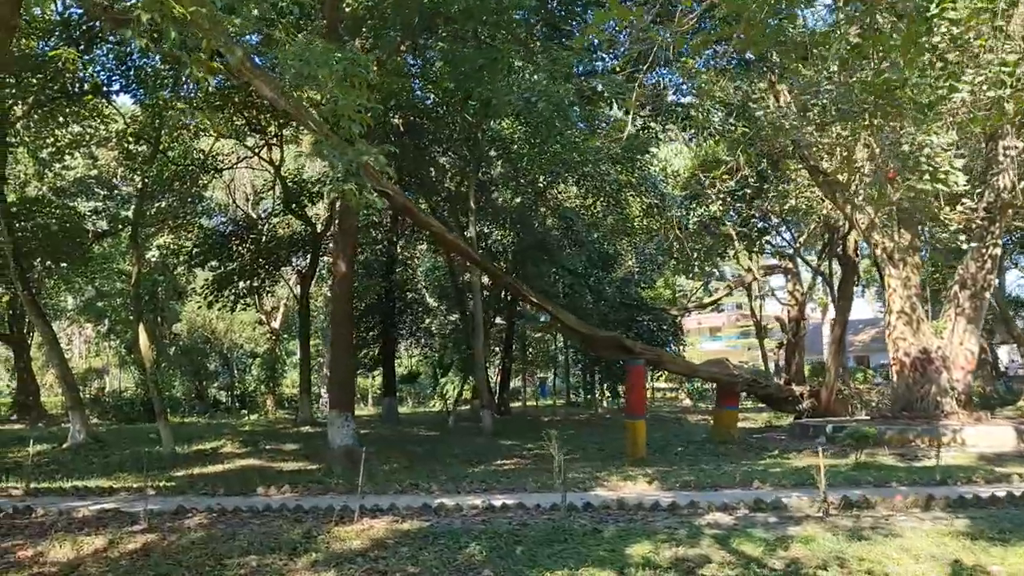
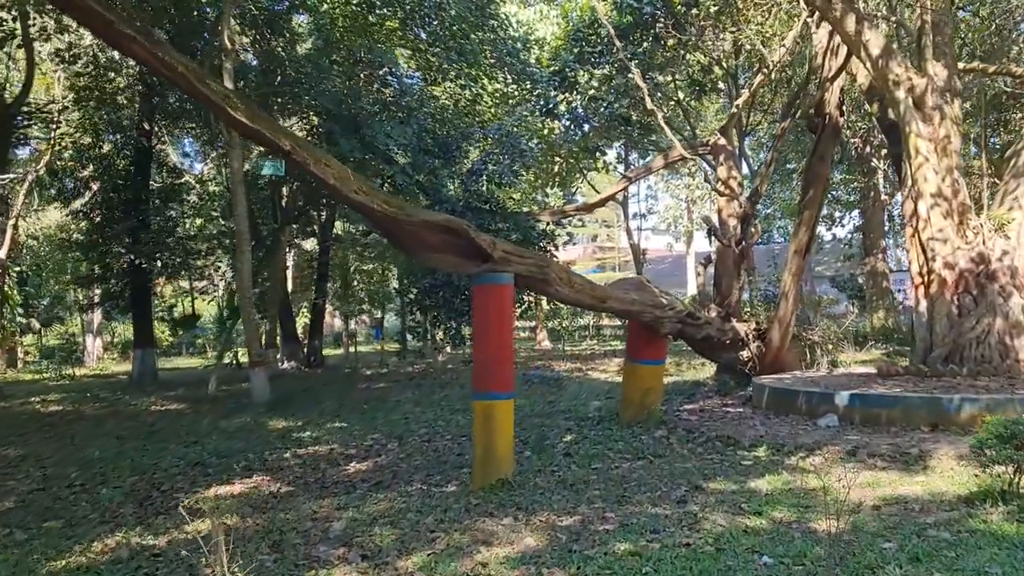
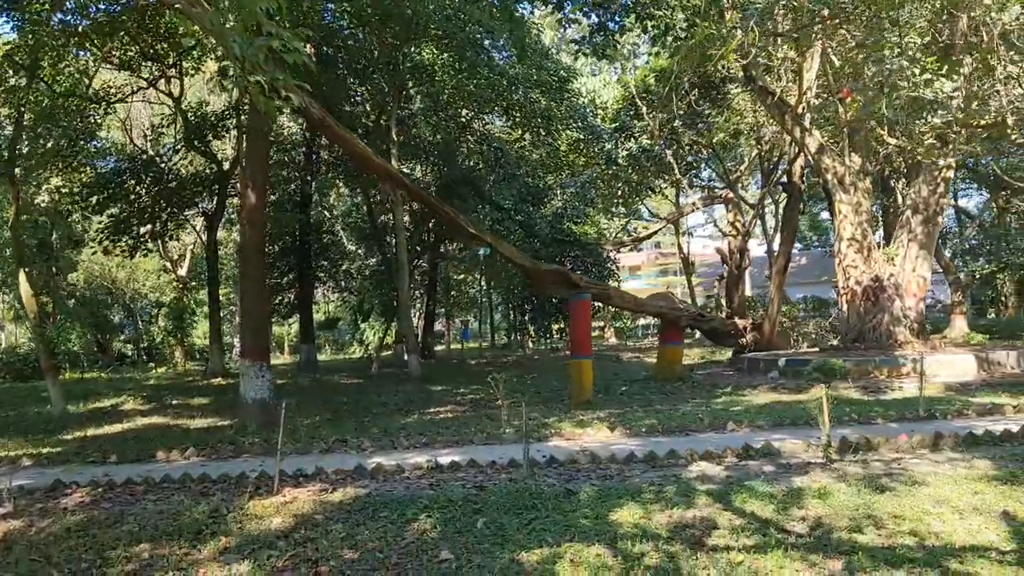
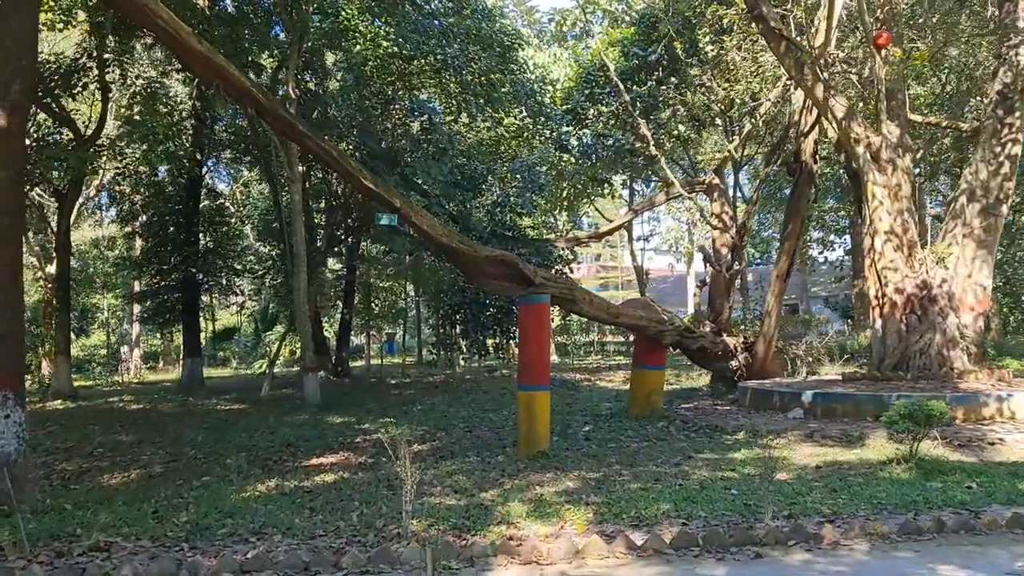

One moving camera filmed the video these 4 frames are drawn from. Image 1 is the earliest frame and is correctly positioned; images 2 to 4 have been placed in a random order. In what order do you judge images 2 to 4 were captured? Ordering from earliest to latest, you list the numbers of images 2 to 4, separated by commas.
3, 4, 2
